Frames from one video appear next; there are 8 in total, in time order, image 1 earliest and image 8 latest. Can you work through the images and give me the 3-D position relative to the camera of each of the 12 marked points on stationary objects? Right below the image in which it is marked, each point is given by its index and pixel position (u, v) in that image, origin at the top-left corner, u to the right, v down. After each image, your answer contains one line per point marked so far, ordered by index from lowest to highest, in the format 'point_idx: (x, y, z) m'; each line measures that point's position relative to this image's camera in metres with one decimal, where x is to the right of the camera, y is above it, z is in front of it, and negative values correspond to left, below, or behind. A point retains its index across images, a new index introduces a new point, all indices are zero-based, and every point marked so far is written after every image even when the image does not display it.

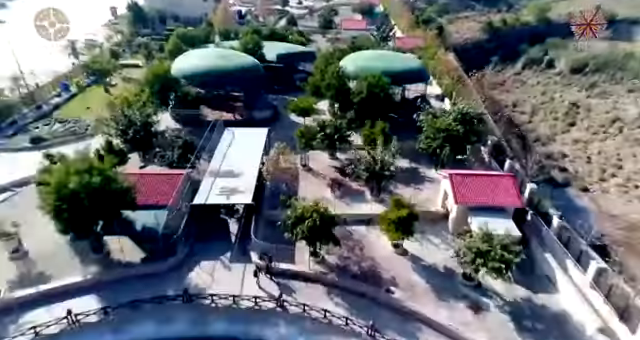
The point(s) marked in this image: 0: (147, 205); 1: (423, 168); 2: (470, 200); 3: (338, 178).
0: (-5.8, -1.1, +12.9) m
1: (+4.9, +0.1, +18.3) m
2: (+5.2, -1.0, +13.4) m
3: (+0.8, -0.4, +17.8) m
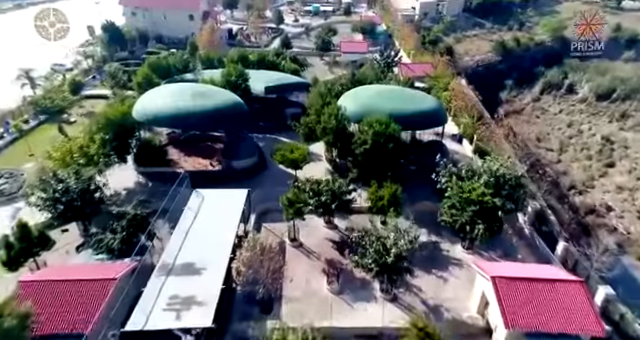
0: (-6.0, -3.8, +8.7) m
1: (+4.6, -2.7, +14.1) m
2: (+5.0, -3.7, +9.3) m
3: (+0.6, -3.2, +13.6) m
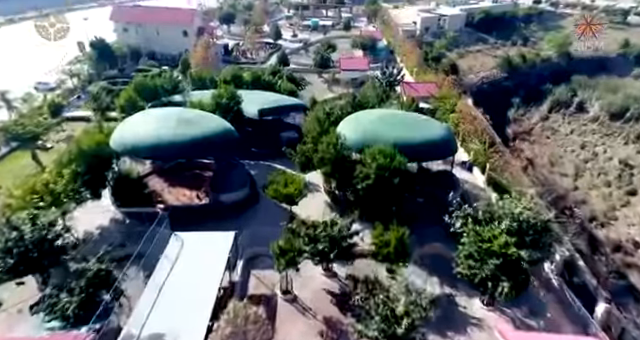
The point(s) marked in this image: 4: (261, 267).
0: (-6.1, -5.0, +6.8) m
1: (+4.5, -4.1, +12.2) m
2: (+4.9, -4.9, +7.3) m
3: (+0.5, -4.5, +11.7) m
4: (-2.1, -3.4, +13.8) m
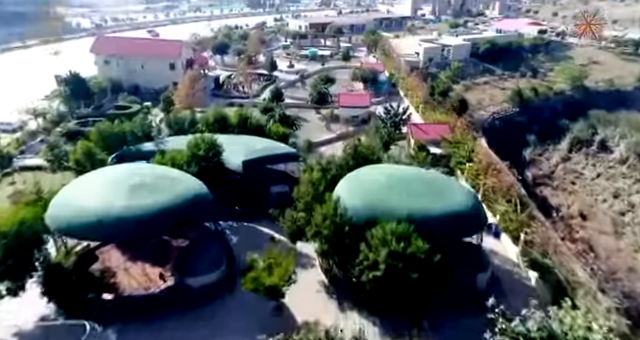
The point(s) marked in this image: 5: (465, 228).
0: (-6.3, -7.0, +2.9) m
1: (+4.3, -6.4, +8.4) m
2: (+4.7, -7.0, +3.5) m
3: (+0.3, -6.8, +7.8) m
4: (-2.3, -5.9, +10.0) m
5: (+4.8, -1.9, +12.6) m
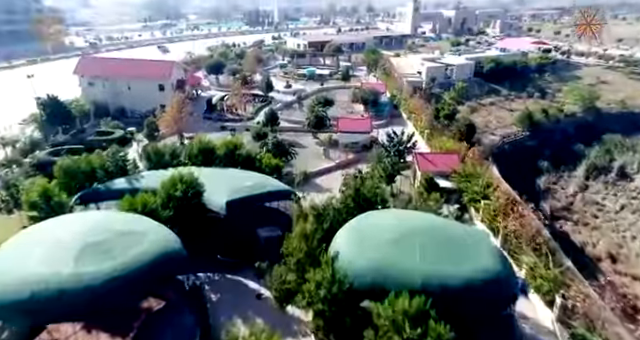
0: (-6.5, -8.1, +0.2) m
1: (+4.1, -7.7, +5.8) m
2: (+4.5, -8.1, +0.8) m
3: (+0.1, -8.1, +5.2) m
4: (-2.5, -7.3, +7.3) m
5: (+4.6, -3.4, +10.1) m
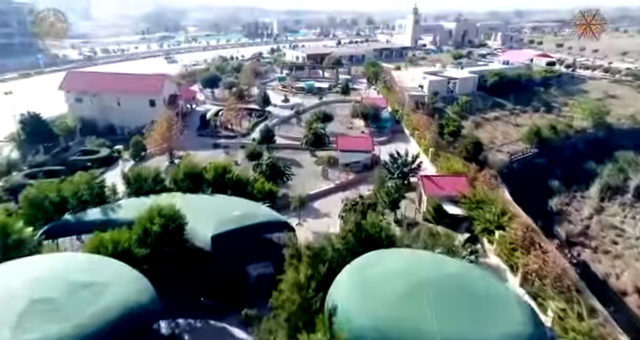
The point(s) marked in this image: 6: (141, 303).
0: (-6.6, -8.8, -1.7) m
1: (+4.0, -8.6, +3.8) m
2: (+4.4, -8.8, -1.1) m
3: (0.0, -8.9, +3.2) m
4: (-2.6, -8.2, +5.4) m
5: (+4.5, -4.4, +8.3) m
6: (-4.6, -3.4, +9.6) m
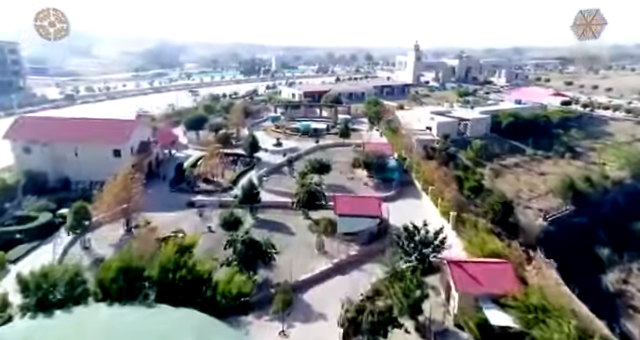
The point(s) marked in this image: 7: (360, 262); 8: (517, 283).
0: (-6.8, -10.2, -7.9) m
1: (+3.8, -10.5, -2.4) m
2: (+4.2, -10.3, -7.3) m
3: (-0.3, -10.8, -3.0) m
4: (-2.9, -10.2, -0.8) m
5: (+4.2, -6.7, +2.5) m
6: (-4.8, -5.8, +3.8) m
7: (+2.0, -4.7, +19.4) m
8: (+7.5, -4.2, +14.7) m
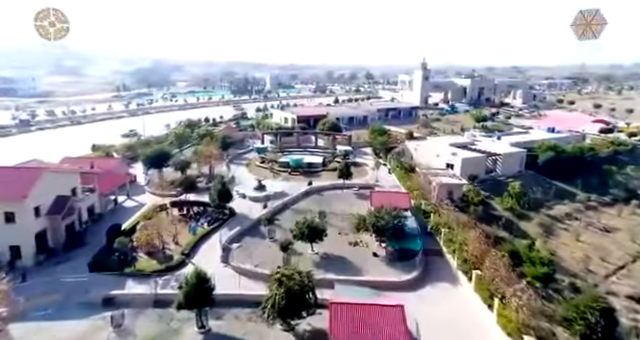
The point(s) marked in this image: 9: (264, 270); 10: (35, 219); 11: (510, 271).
0: (-7.3, -12.2, -17.4) m
1: (+3.3, -12.7, -11.8) m
2: (+3.7, -12.2, -16.8) m
3: (-0.7, -13.0, -12.5) m
4: (-3.3, -12.5, -10.3) m
5: (+3.7, -9.1, -6.8) m
6: (-5.3, -8.3, -5.5) m
7: (+1.5, -7.9, +10.1) m
8: (+7.0, -7.2, +5.5) m
9: (-2.8, -5.1, +19.3) m
10: (-14.0, -2.7, +18.3) m
11: (+8.7, -4.4, +17.7) m
